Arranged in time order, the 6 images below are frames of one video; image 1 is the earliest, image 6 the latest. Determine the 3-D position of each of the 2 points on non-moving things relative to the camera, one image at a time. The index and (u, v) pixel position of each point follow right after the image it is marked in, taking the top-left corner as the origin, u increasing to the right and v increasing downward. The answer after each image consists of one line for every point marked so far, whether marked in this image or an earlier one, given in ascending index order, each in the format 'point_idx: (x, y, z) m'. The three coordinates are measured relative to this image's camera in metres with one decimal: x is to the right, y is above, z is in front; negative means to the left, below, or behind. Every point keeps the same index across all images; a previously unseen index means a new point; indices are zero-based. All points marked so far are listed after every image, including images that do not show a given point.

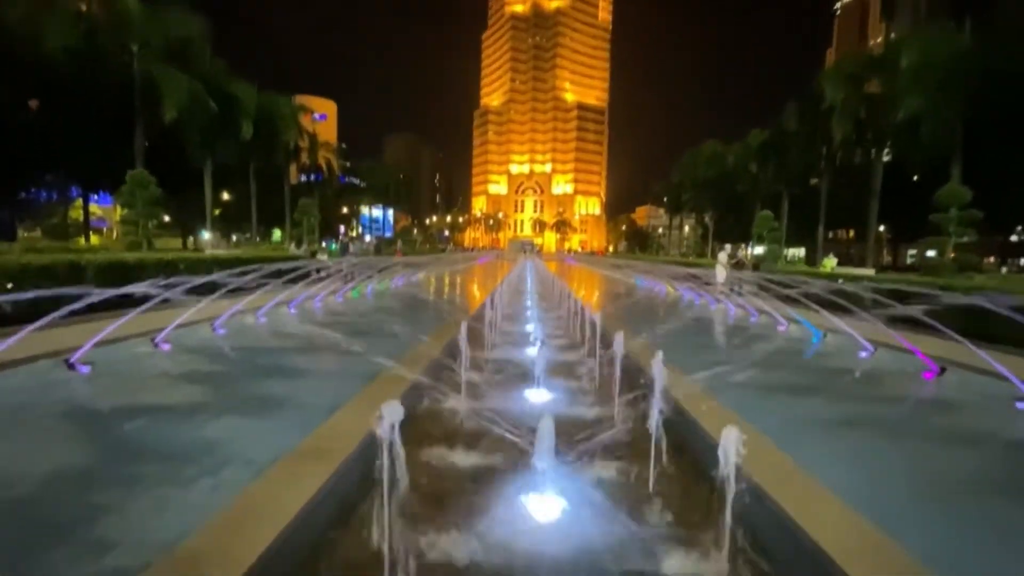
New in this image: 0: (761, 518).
0: (+1.7, -1.5, +4.5) m
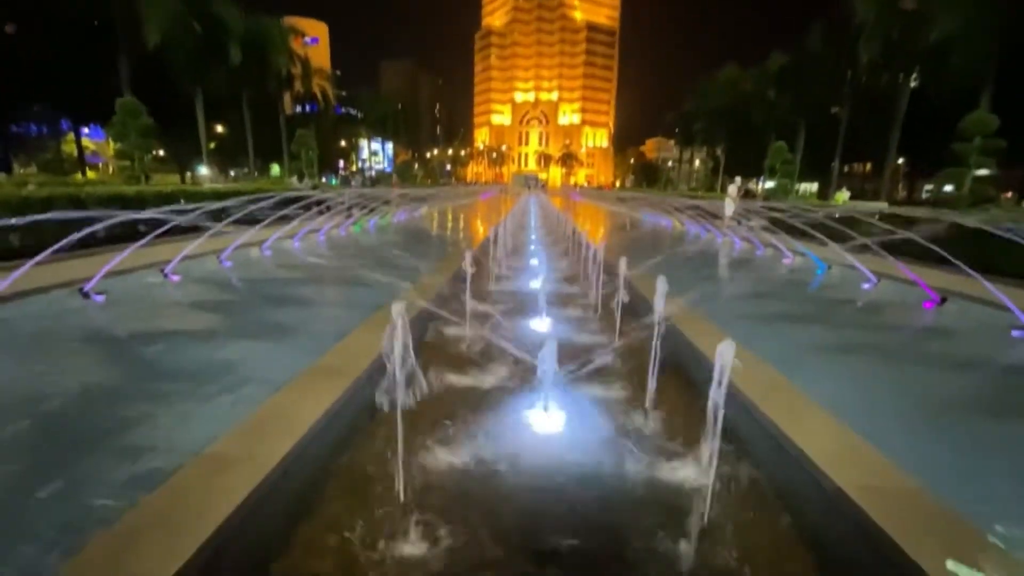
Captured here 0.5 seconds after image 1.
0: (+1.7, -1.0, +4.7) m
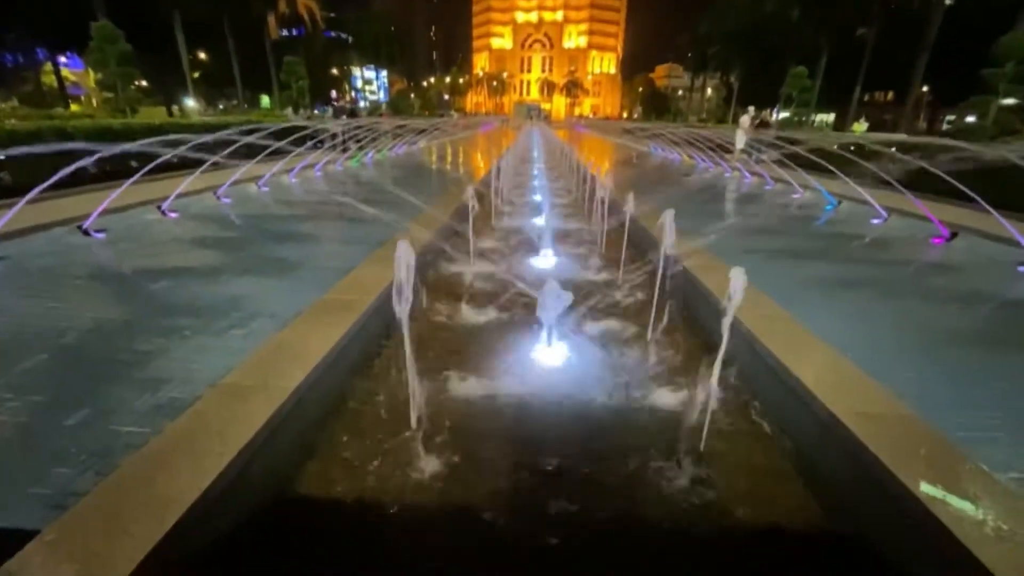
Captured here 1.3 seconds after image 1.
0: (+1.7, -0.5, +4.8) m
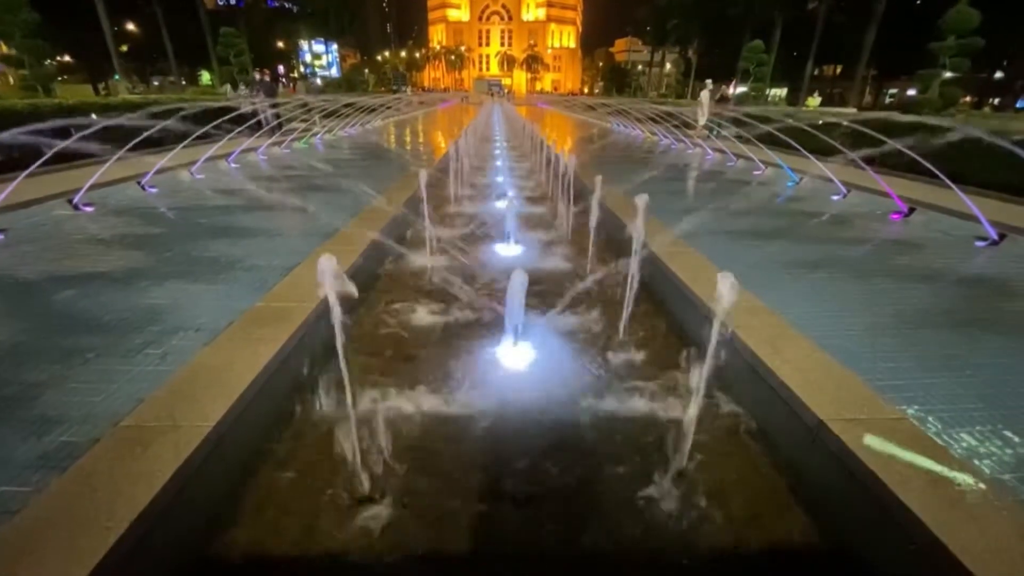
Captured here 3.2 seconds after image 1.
0: (+1.5, -0.5, +4.6) m
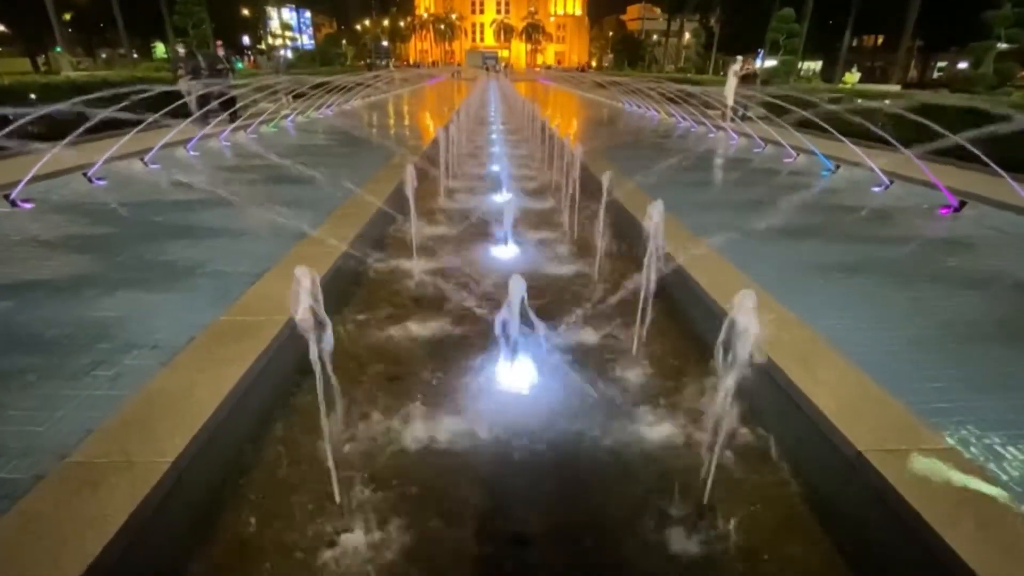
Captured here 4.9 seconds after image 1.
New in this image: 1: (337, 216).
0: (+1.4, -0.6, +3.9) m
1: (-1.6, +0.7, +6.3) m
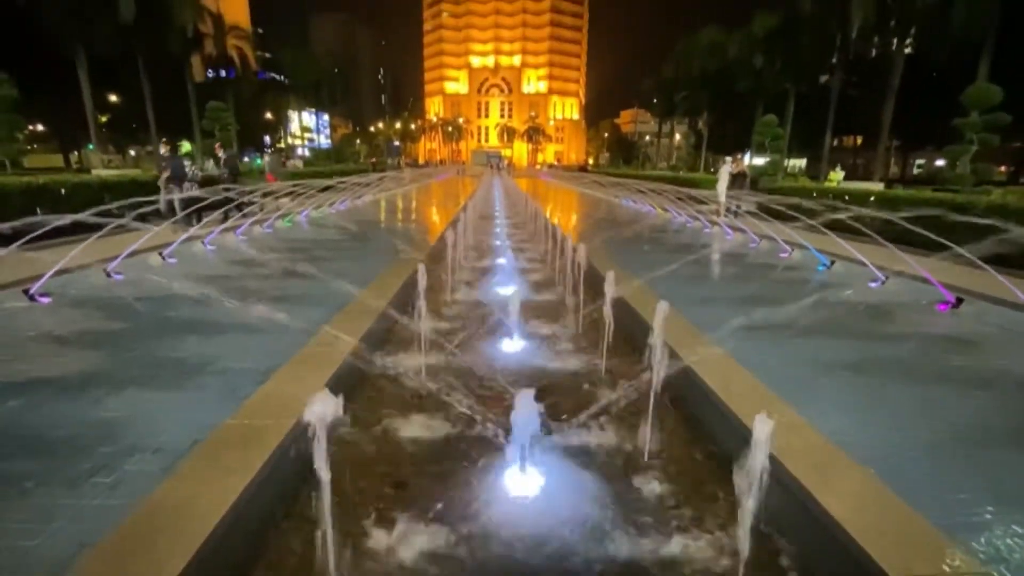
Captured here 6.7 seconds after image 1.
0: (+1.5, -1.2, +3.8) m
1: (-1.5, -0.2, +6.4) m
